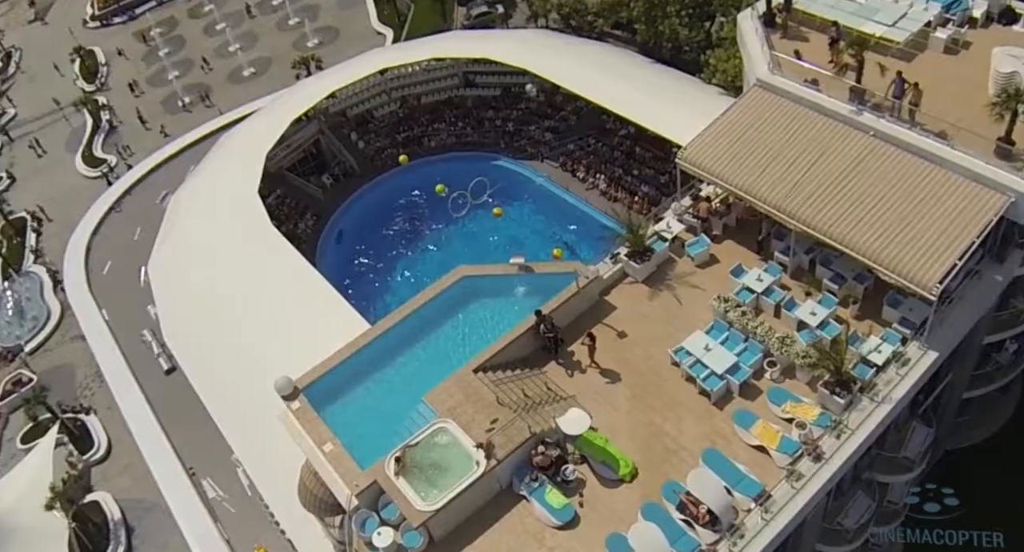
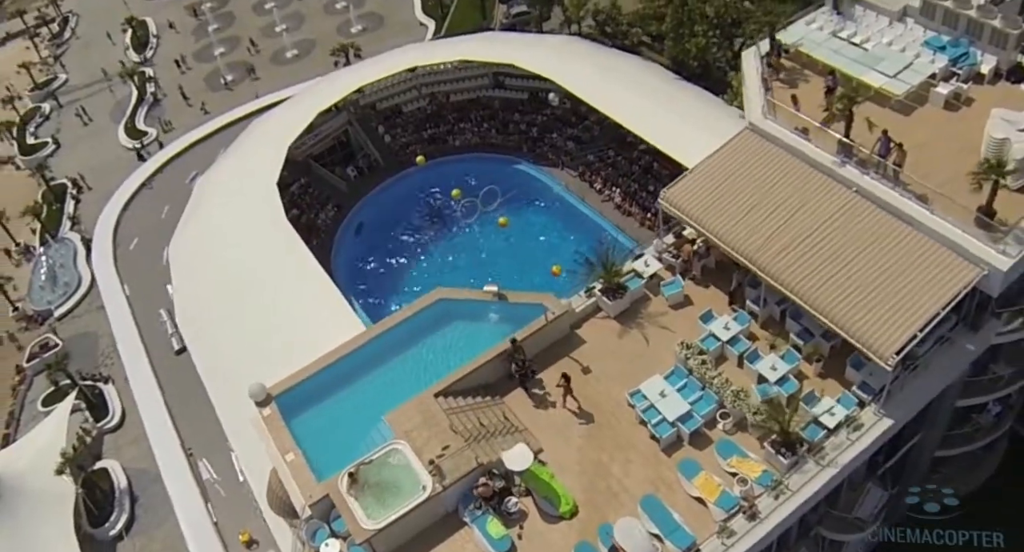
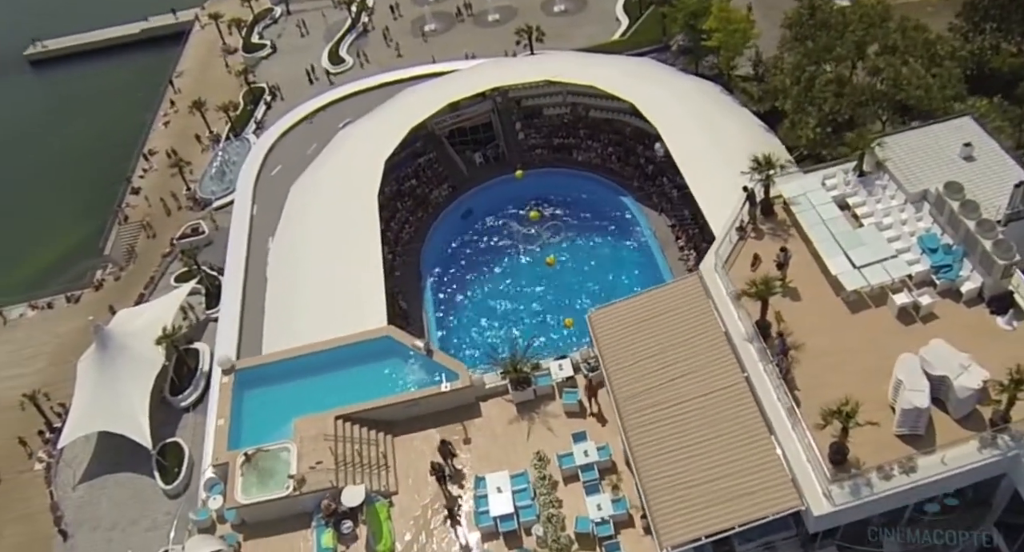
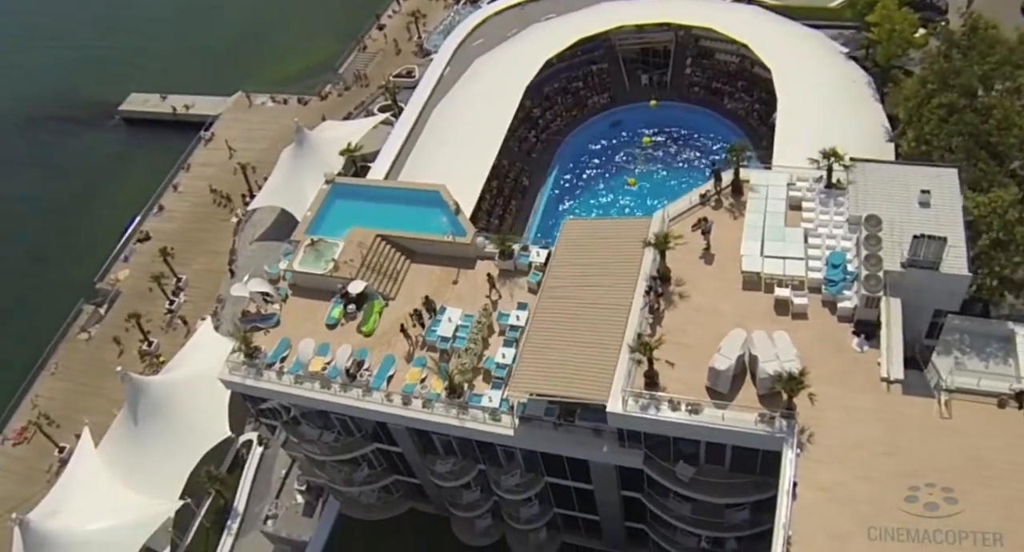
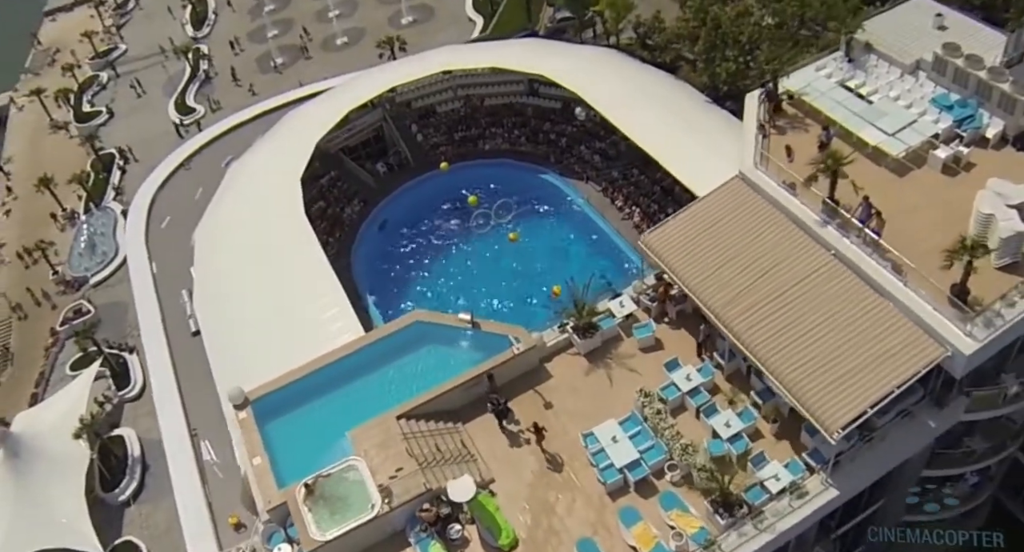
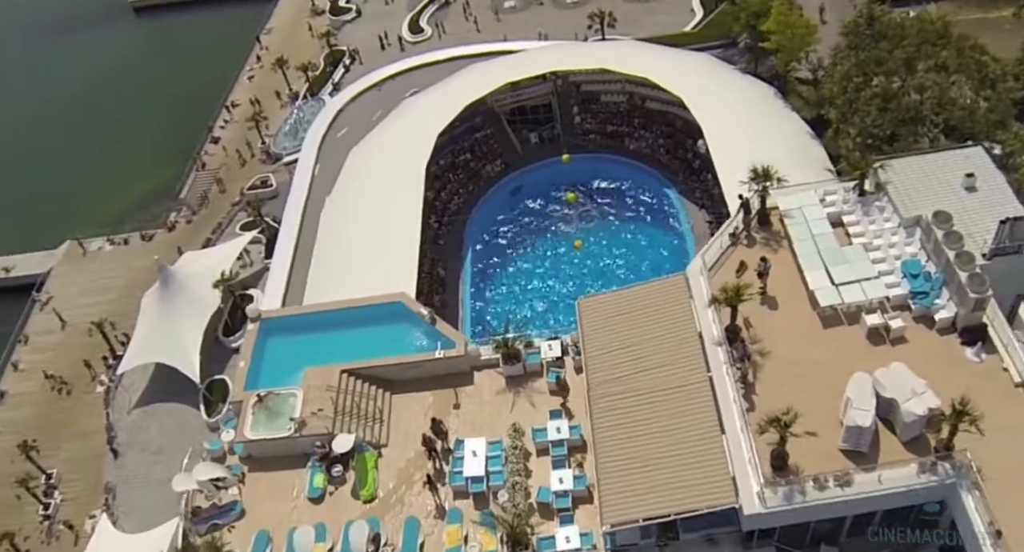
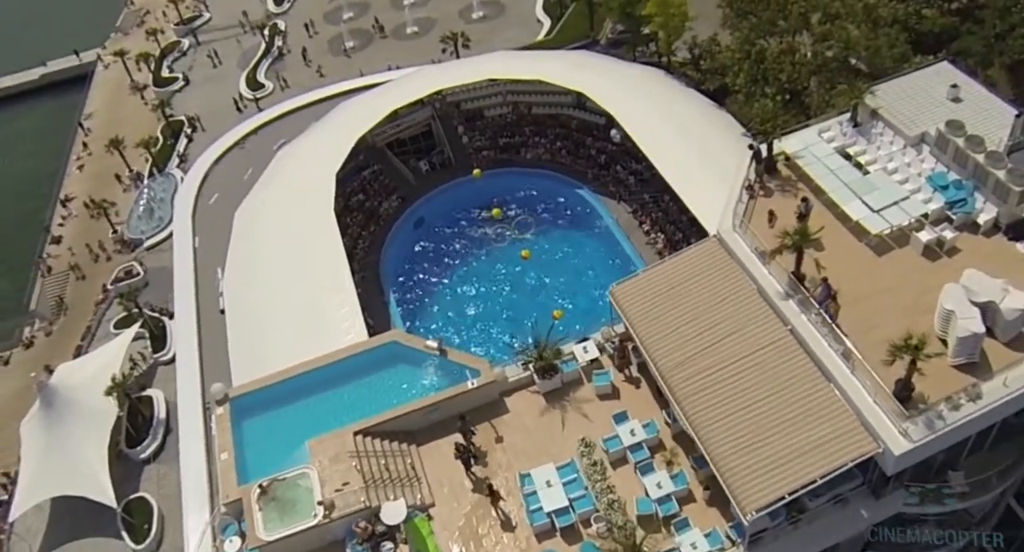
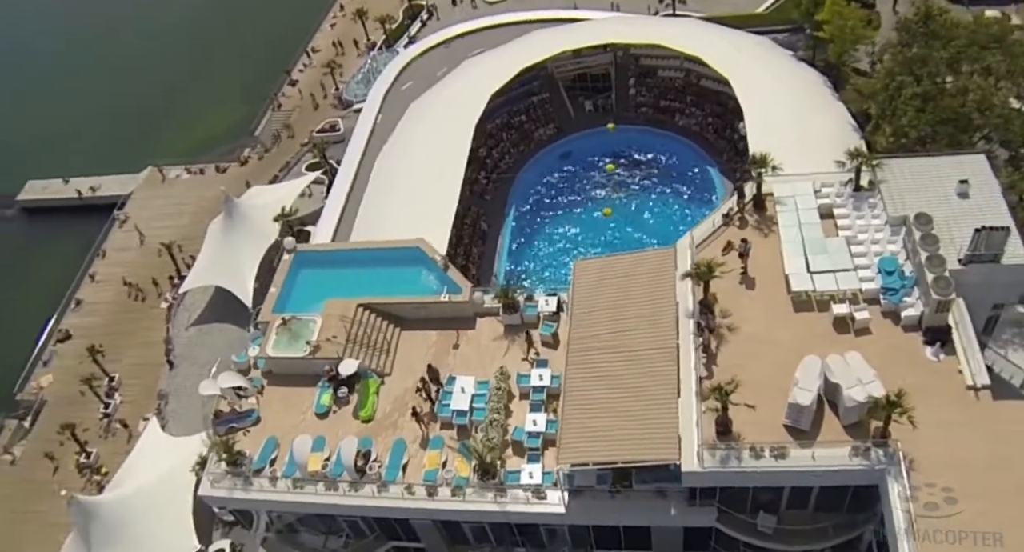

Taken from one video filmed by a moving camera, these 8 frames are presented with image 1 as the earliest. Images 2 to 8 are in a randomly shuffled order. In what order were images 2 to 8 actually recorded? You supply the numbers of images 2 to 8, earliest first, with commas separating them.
2, 5, 7, 3, 6, 8, 4
